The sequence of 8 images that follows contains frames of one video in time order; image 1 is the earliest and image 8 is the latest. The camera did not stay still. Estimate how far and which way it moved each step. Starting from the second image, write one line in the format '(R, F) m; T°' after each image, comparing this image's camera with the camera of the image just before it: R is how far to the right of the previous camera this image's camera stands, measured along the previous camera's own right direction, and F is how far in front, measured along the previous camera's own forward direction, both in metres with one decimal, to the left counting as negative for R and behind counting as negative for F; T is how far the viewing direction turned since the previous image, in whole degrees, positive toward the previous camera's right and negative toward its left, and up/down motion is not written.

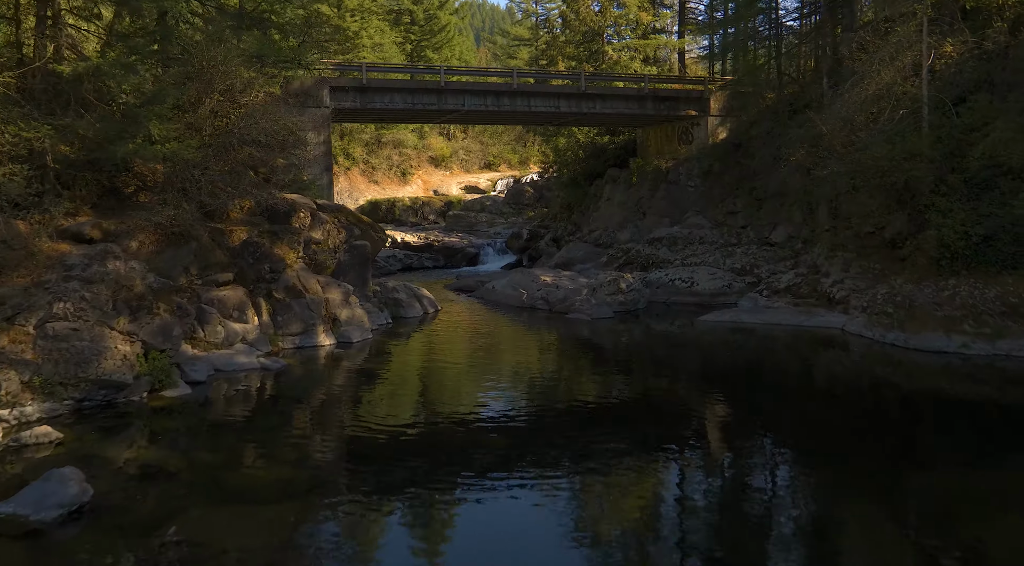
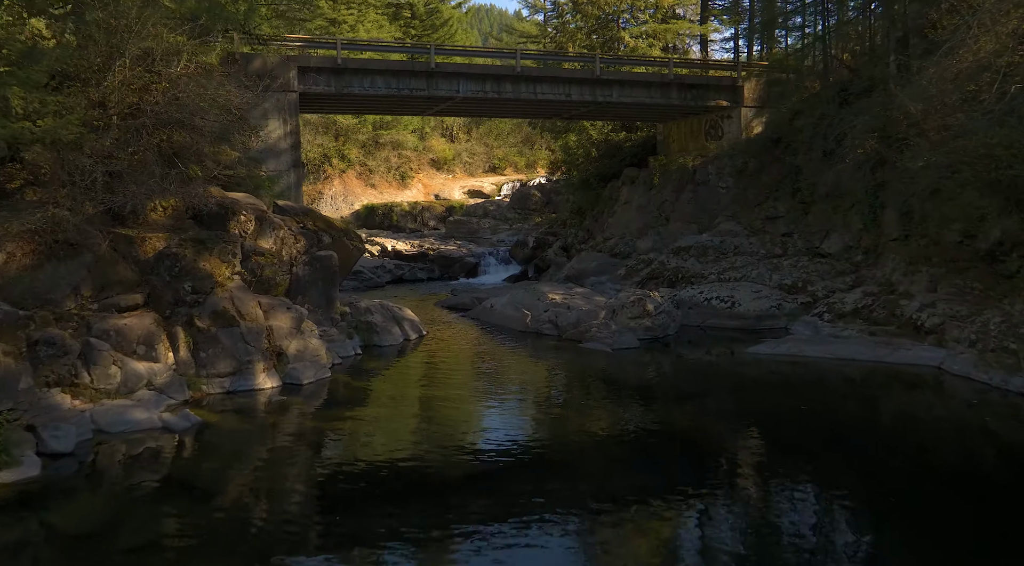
(+0.2, +4.4) m; -1°
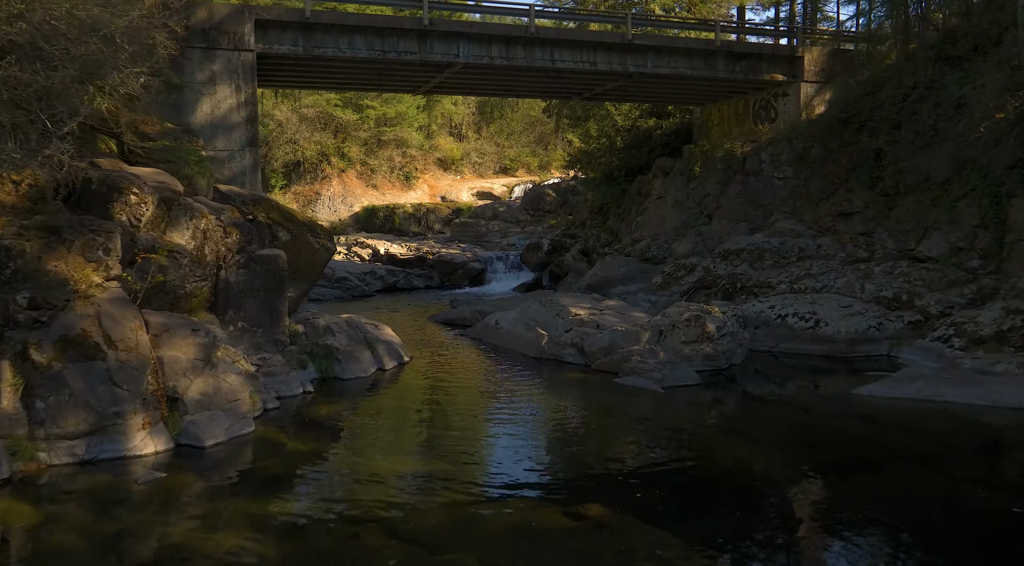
(0.0, +4.9) m; -1°
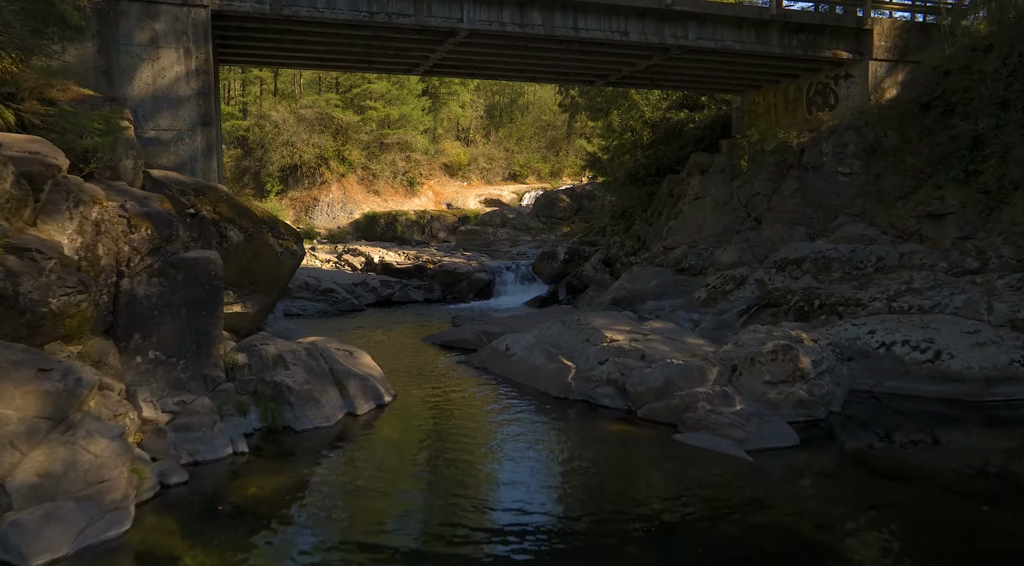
(-0.1, +3.7) m; -1°
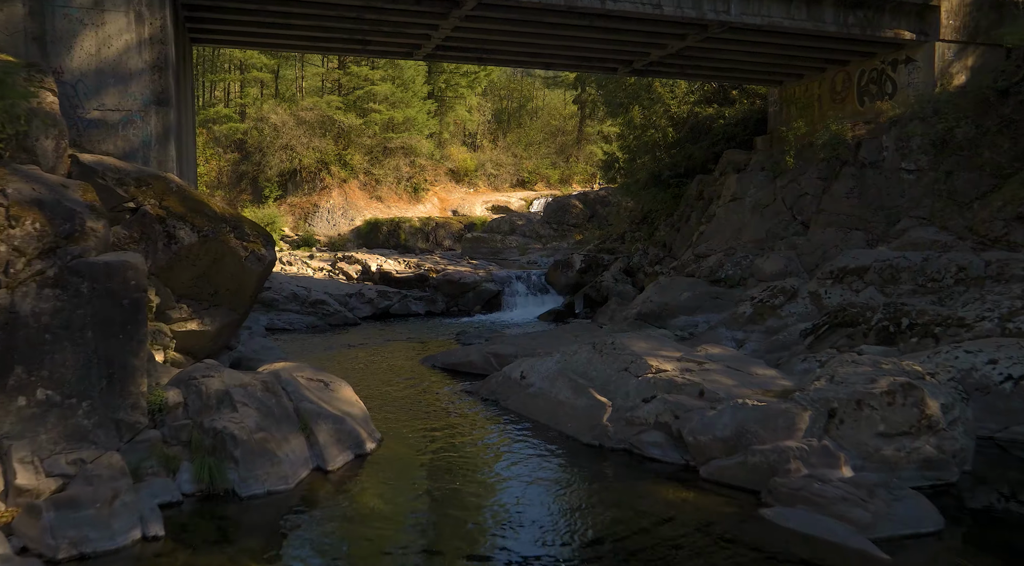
(-0.1, +2.6) m; 0°
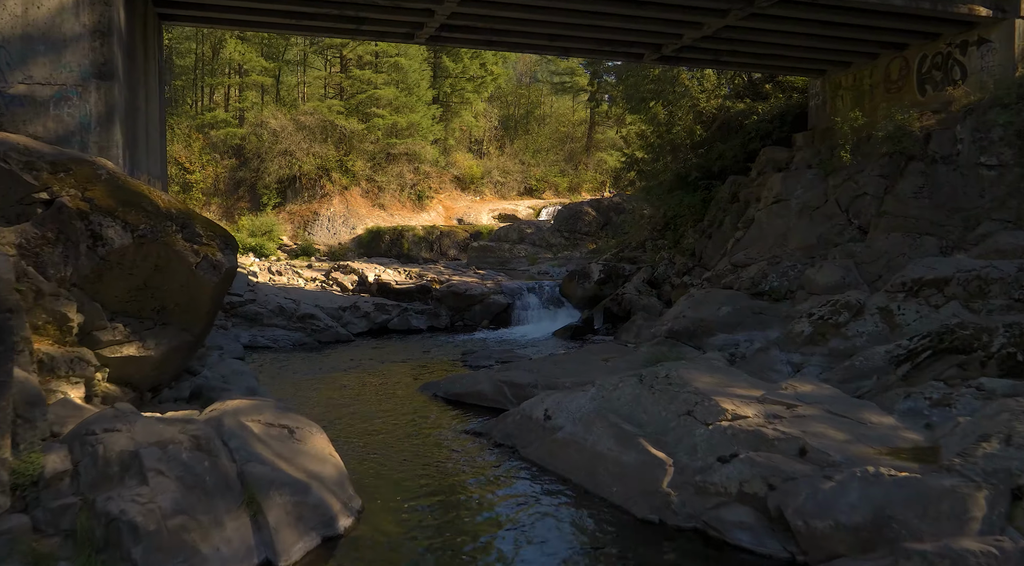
(-0.2, +2.4) m; 0°
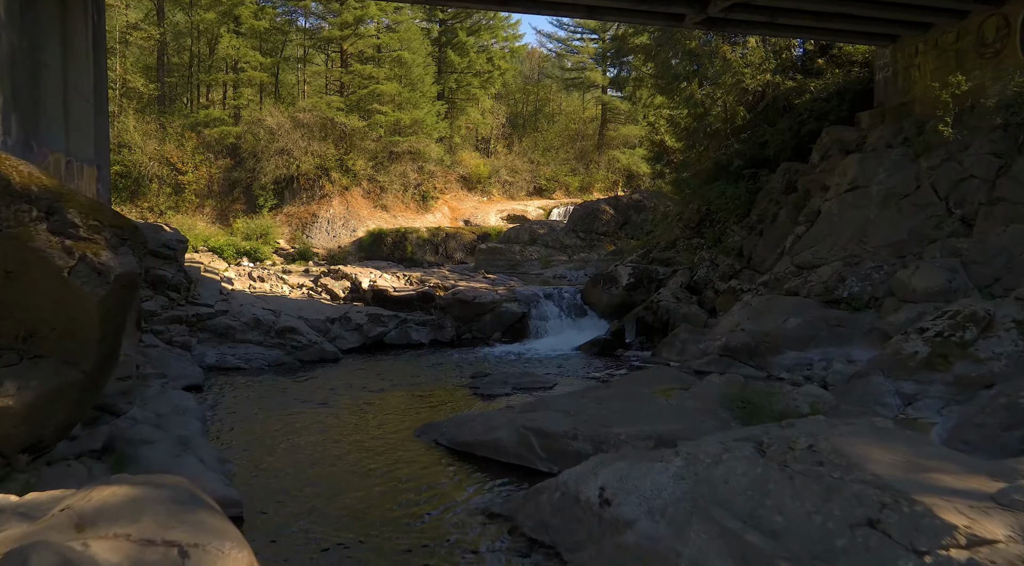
(-0.2, +3.1) m; 0°
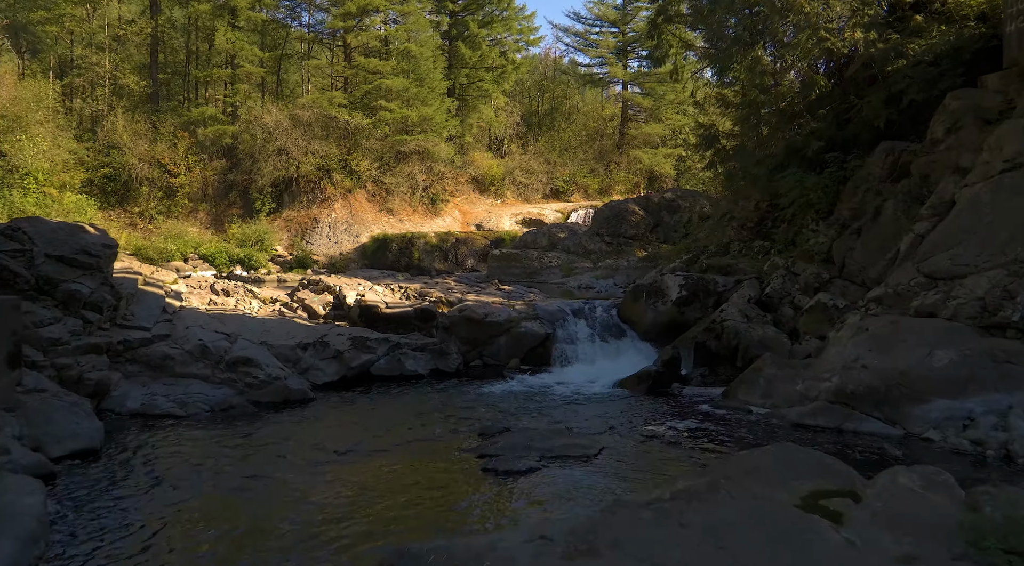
(-0.1, +4.0) m; -1°
